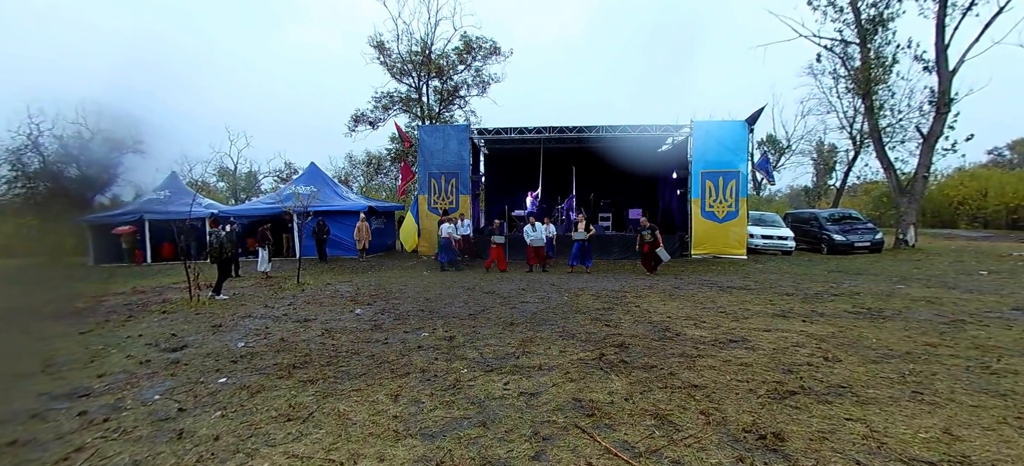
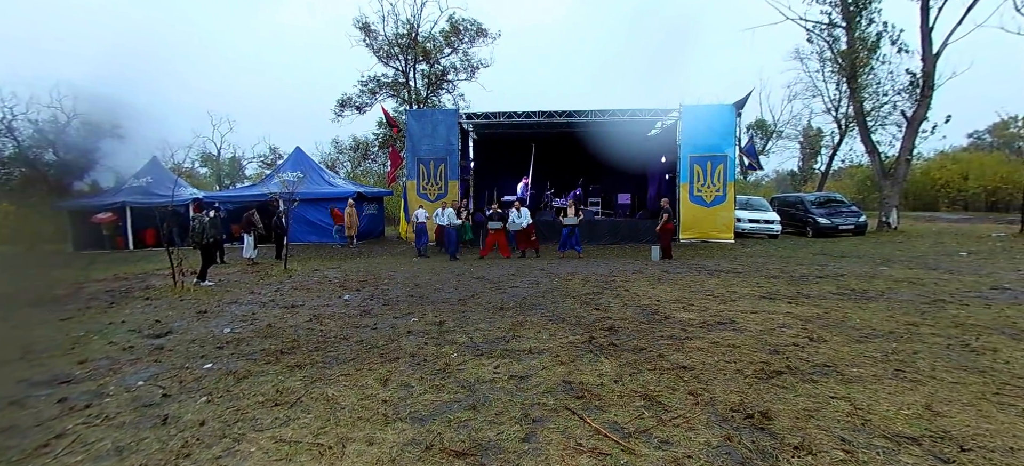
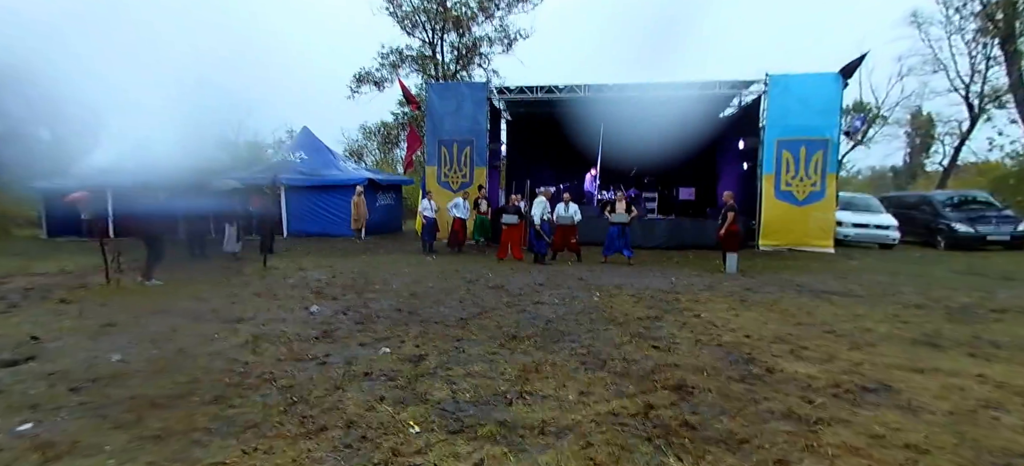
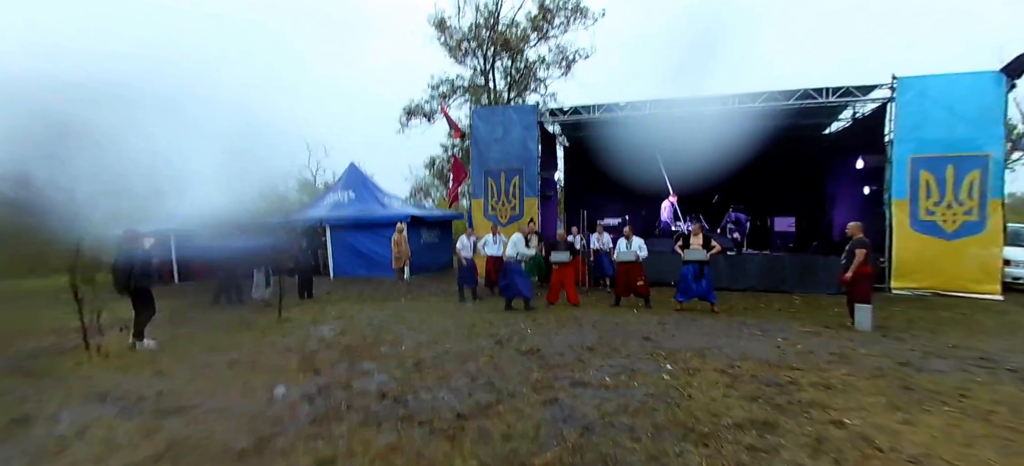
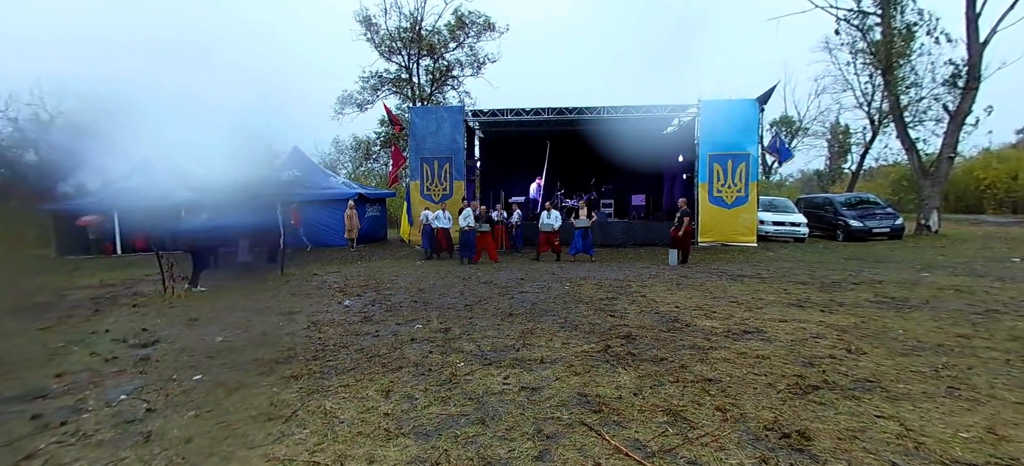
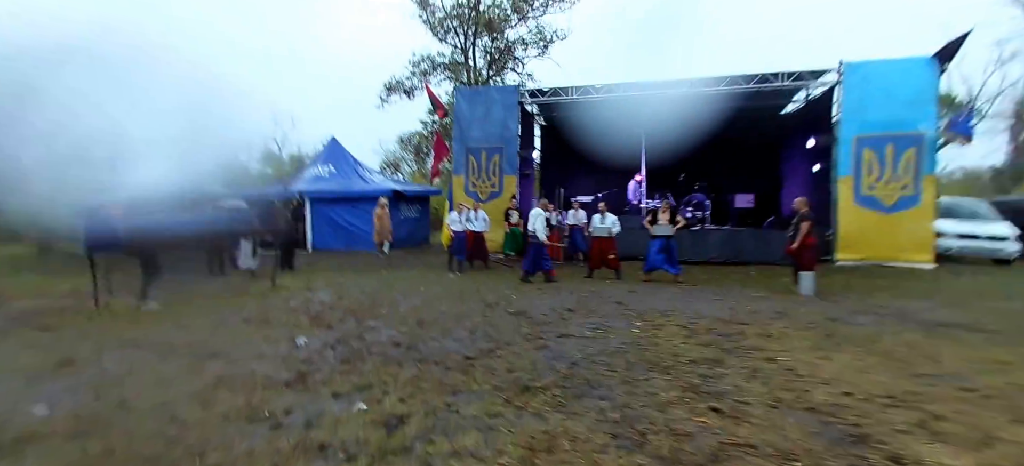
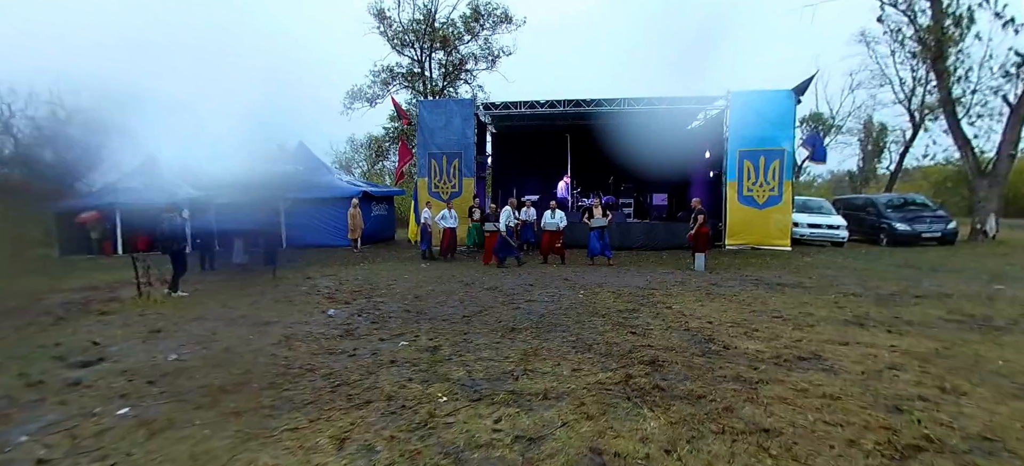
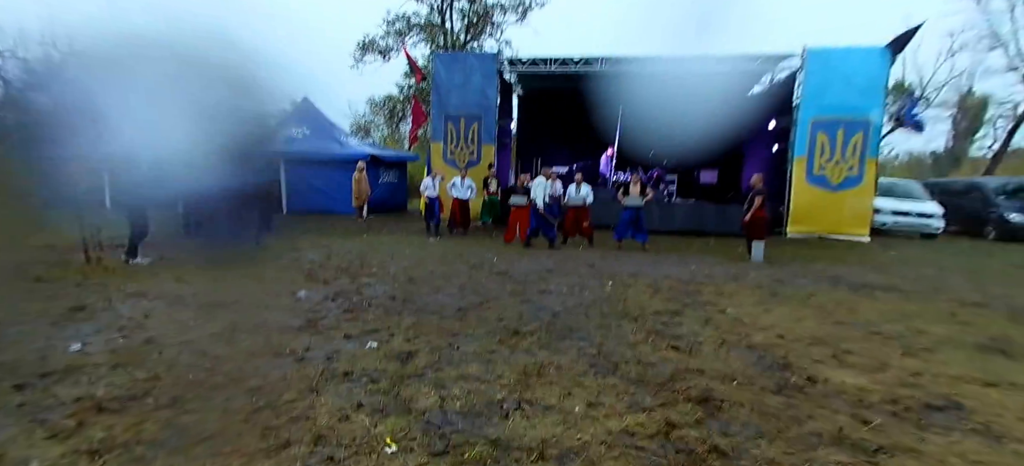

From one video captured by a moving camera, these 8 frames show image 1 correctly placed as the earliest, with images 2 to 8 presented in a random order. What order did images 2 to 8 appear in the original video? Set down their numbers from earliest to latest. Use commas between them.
2, 5, 7, 3, 8, 6, 4
